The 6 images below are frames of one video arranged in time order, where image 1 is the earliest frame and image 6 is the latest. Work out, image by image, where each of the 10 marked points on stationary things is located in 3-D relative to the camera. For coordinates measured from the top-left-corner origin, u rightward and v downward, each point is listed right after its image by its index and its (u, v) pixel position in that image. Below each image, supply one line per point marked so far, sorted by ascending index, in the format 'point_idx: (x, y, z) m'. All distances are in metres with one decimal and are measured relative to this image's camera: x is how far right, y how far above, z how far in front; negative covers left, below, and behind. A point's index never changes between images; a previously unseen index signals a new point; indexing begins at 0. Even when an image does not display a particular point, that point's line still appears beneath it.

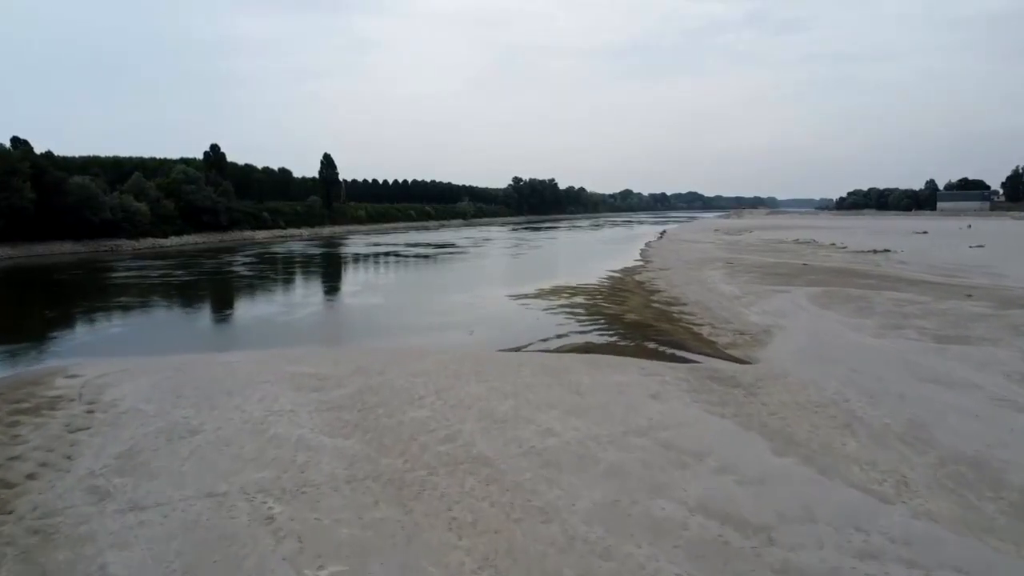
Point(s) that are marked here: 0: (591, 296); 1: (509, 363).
0: (+1.3, -0.2, +18.2) m
1: (0.0, -0.7, +9.7) m
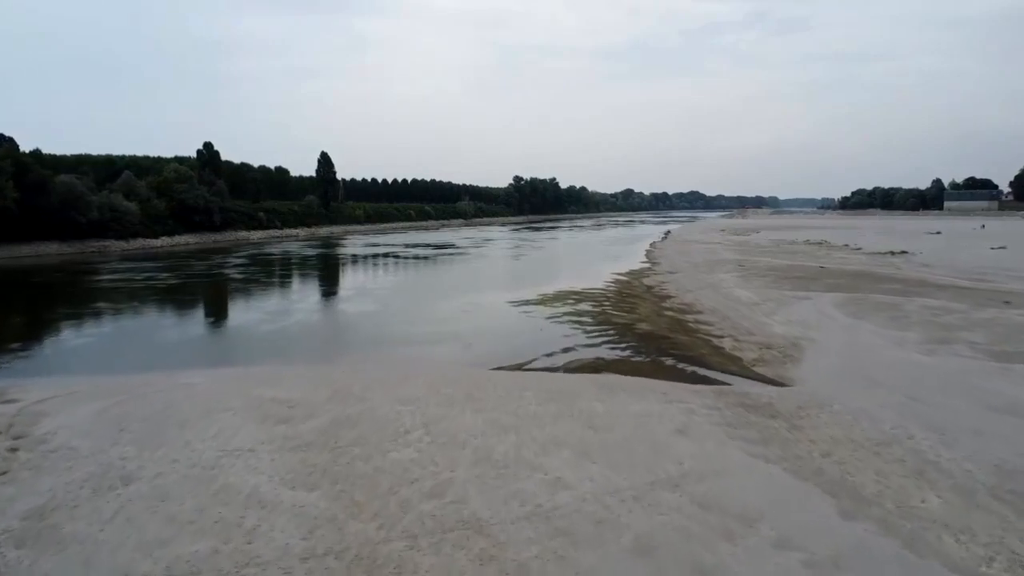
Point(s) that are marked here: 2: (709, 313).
0: (+1.3, -0.2, +17.0) m
1: (0.0, -0.8, +8.5) m
2: (+2.7, -0.4, +15.0) m
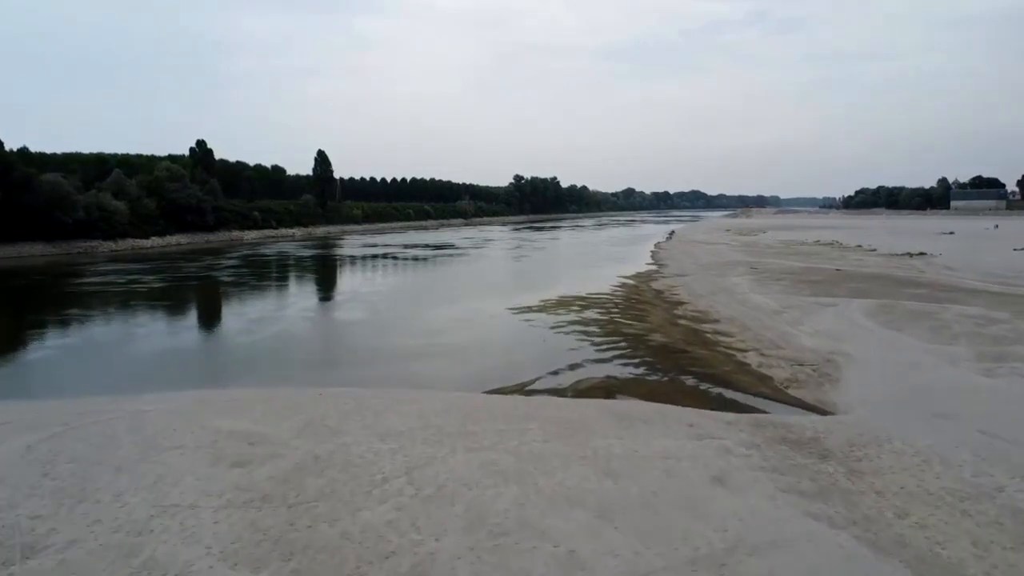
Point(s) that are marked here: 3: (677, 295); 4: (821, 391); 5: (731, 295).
0: (+1.3, -0.3, +15.8) m
1: (0.0, -0.8, +7.3) m
2: (+2.7, -0.4, +13.8) m
3: (+2.7, -0.1, +17.9) m
4: (+2.5, -0.8, +8.8) m
5: (+3.4, -0.1, +17.3) m
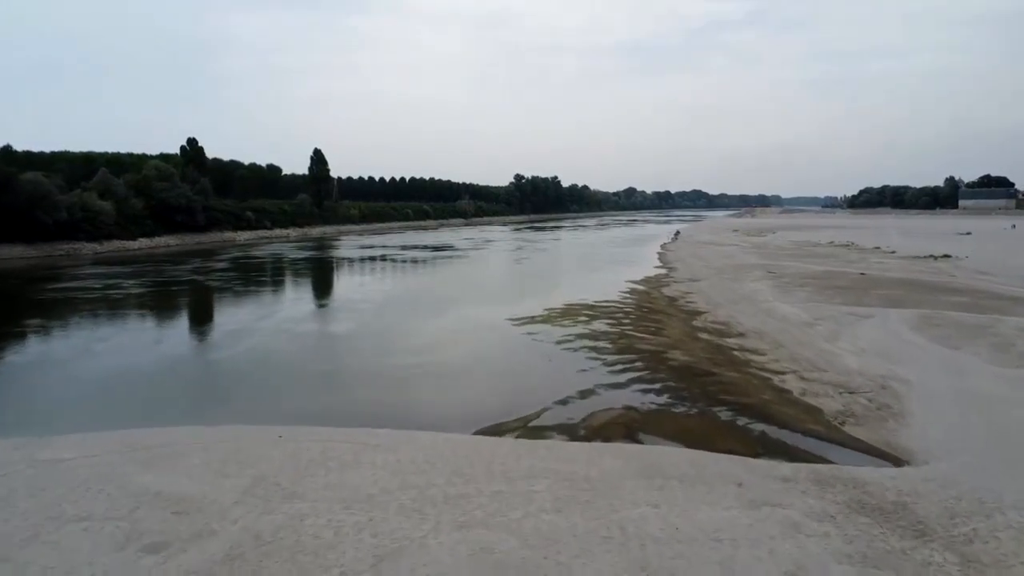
0: (+1.4, -0.4, +14.3) m
1: (0.0, -1.0, +5.8) m
2: (+2.7, -0.5, +12.3) m
3: (+2.7, -0.2, +16.4) m
4: (+2.5, -0.9, +7.3) m
5: (+3.4, -0.2, +15.8) m
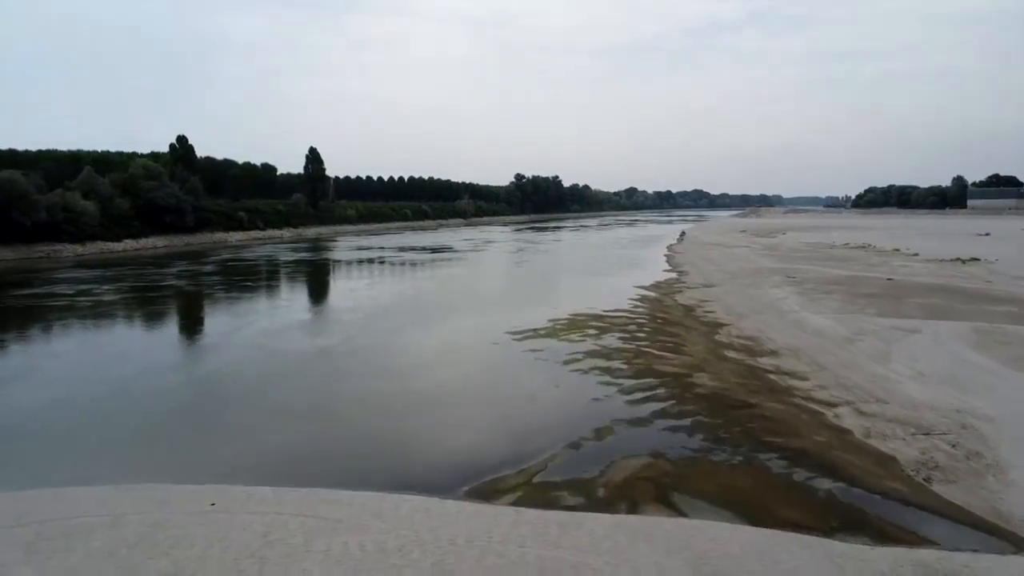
0: (+1.4, -0.6, +12.8) m
1: (0.0, -1.1, +4.3) m
2: (+2.7, -0.7, +10.8) m
3: (+2.7, -0.3, +14.8) m
4: (+2.5, -1.0, +5.7) m
5: (+3.5, -0.3, +14.3) m
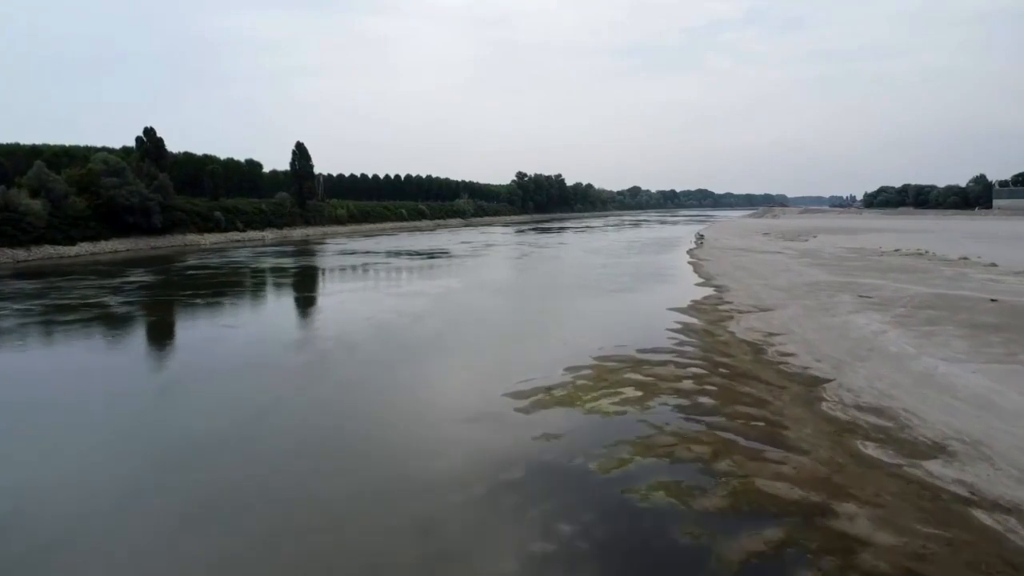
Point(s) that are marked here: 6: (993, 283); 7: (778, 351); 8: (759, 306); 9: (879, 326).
0: (+1.4, -0.9, +8.5) m
1: (0.0, -1.4, 0.0) m
2: (+2.7, -1.0, +6.5) m
3: (+2.7, -0.7, +10.6) m
4: (+2.5, -1.4, +1.5) m
5: (+3.5, -0.7, +10.0) m
6: (+8.1, +0.1, +18.5) m
7: (+2.7, -0.6, +11.3) m
8: (+3.6, -0.3, +15.8) m
9: (+4.3, -0.4, +12.8) m
